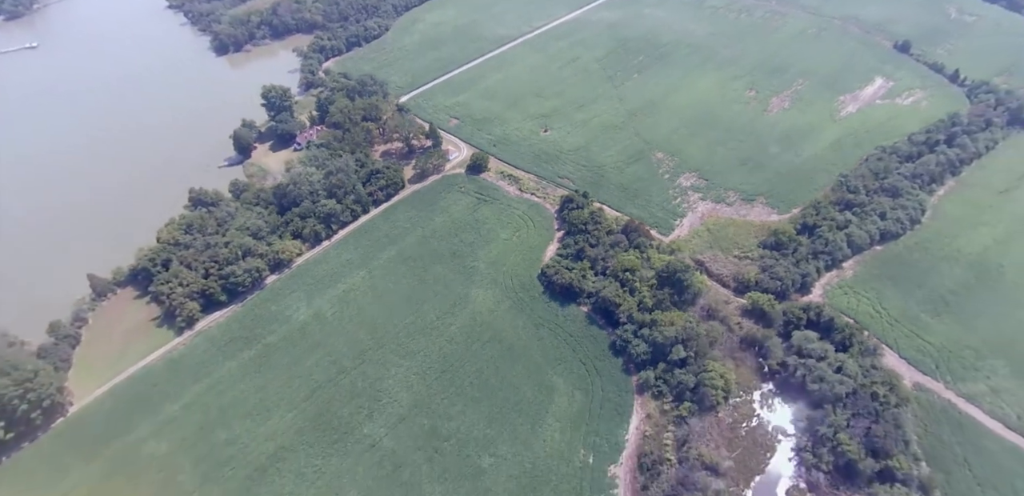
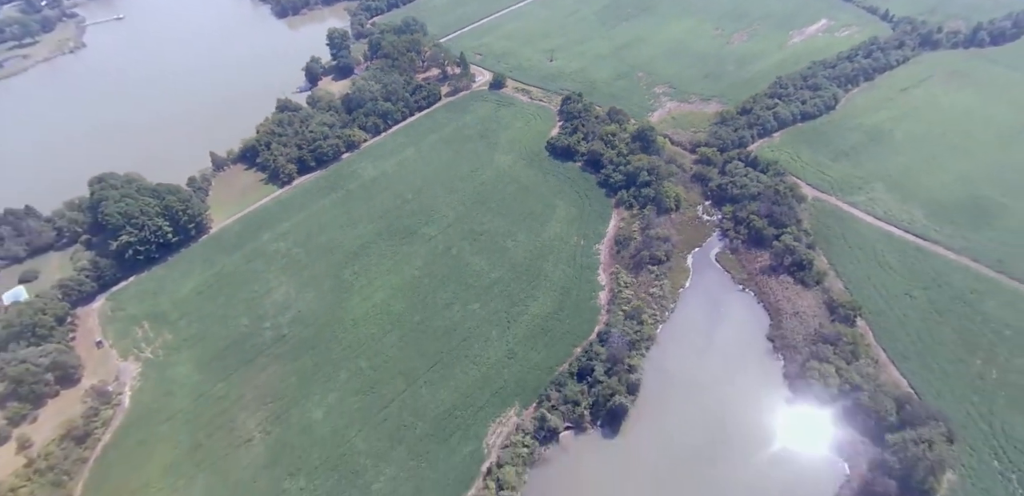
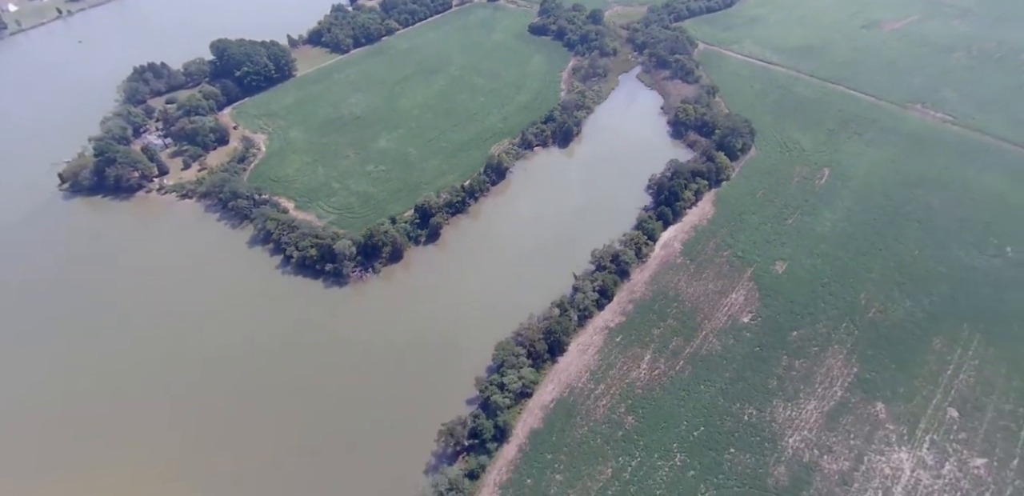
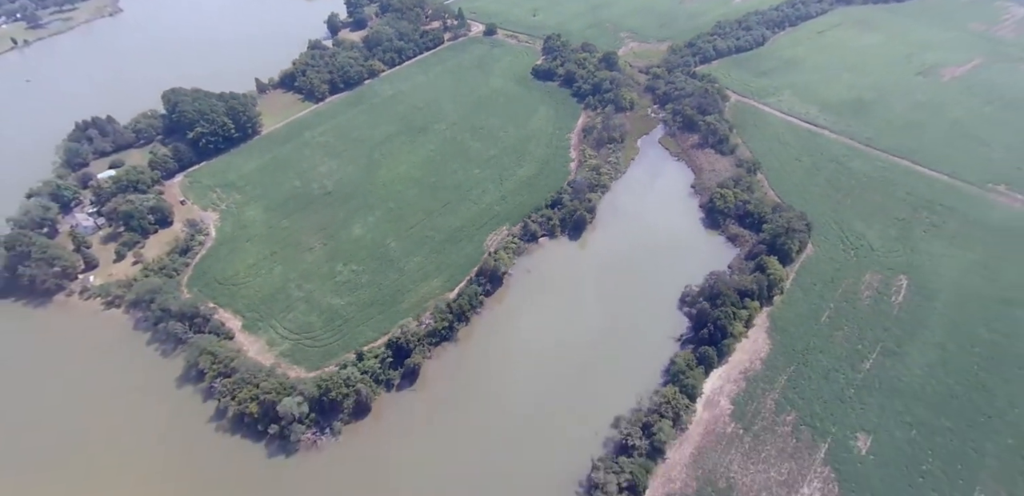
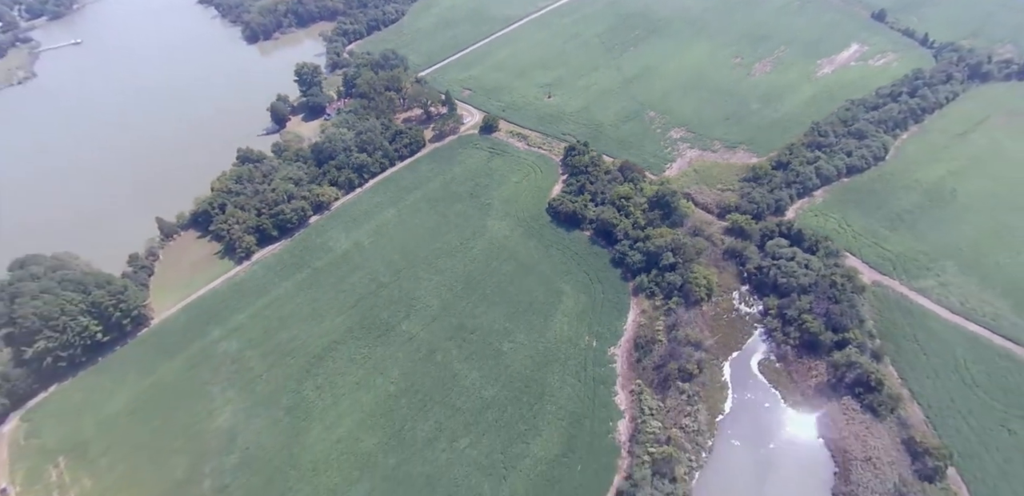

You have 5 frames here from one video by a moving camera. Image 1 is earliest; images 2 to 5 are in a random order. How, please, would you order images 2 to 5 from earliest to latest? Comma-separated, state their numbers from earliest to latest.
5, 2, 4, 3
